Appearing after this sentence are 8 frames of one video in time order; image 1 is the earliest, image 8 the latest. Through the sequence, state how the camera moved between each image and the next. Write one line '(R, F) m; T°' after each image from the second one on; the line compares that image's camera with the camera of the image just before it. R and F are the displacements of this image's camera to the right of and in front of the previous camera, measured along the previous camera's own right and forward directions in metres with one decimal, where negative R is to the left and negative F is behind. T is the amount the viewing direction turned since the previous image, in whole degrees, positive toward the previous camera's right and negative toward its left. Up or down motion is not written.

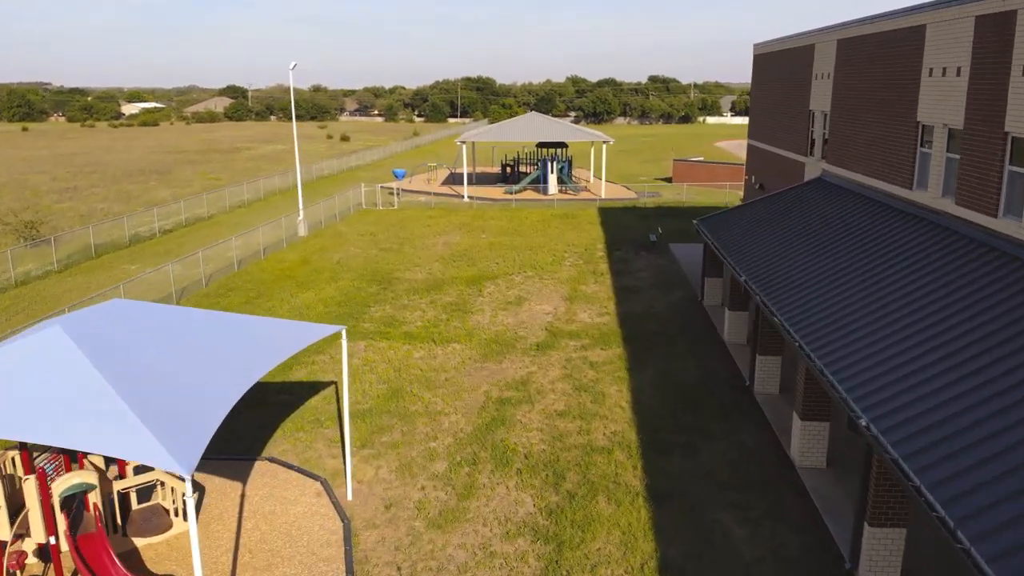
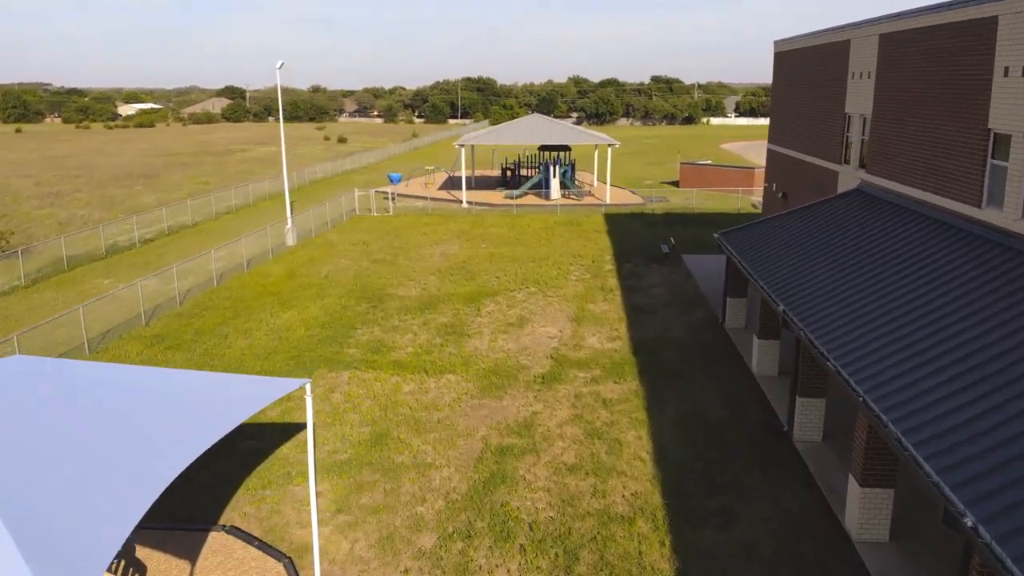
(0.0, +1.9) m; 0°
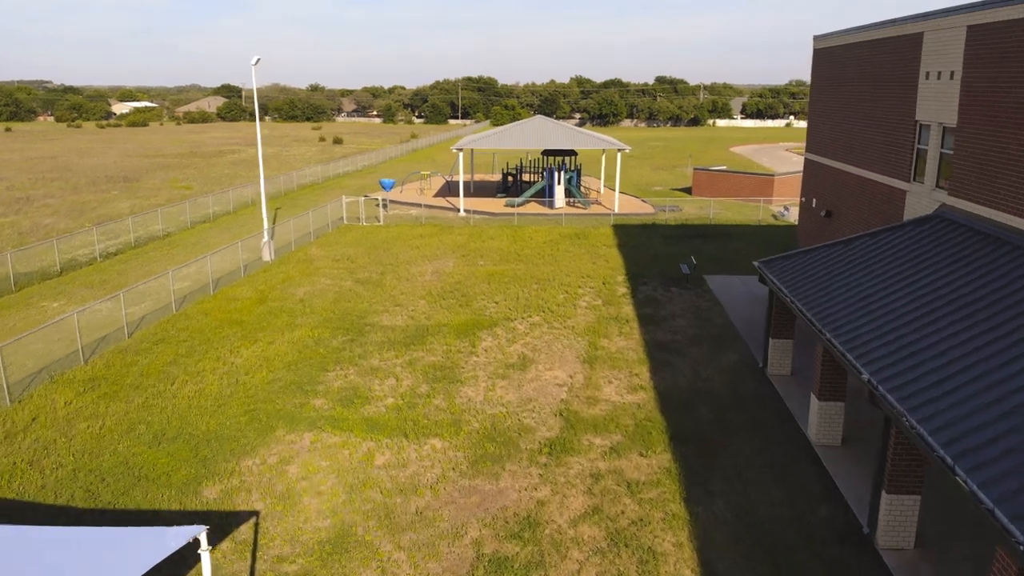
(0.0, +3.0) m; 0°
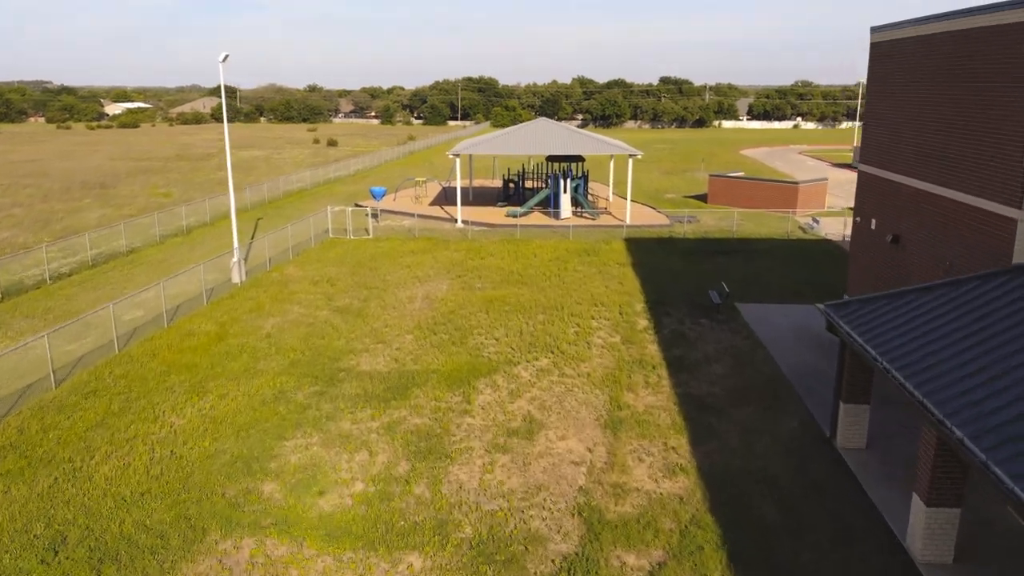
(0.0, +3.2) m; 0°
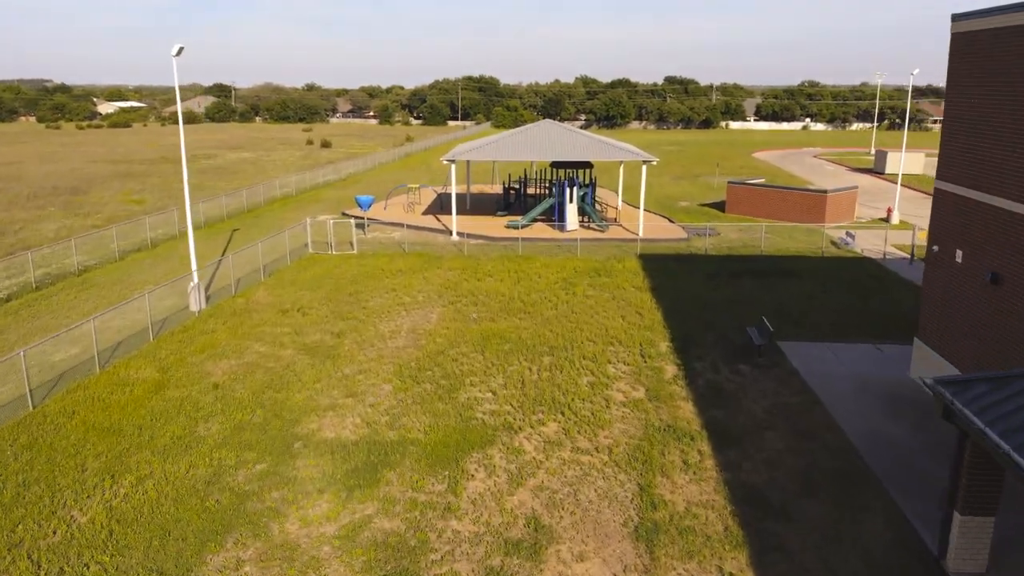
(0.0, +3.3) m; 0°
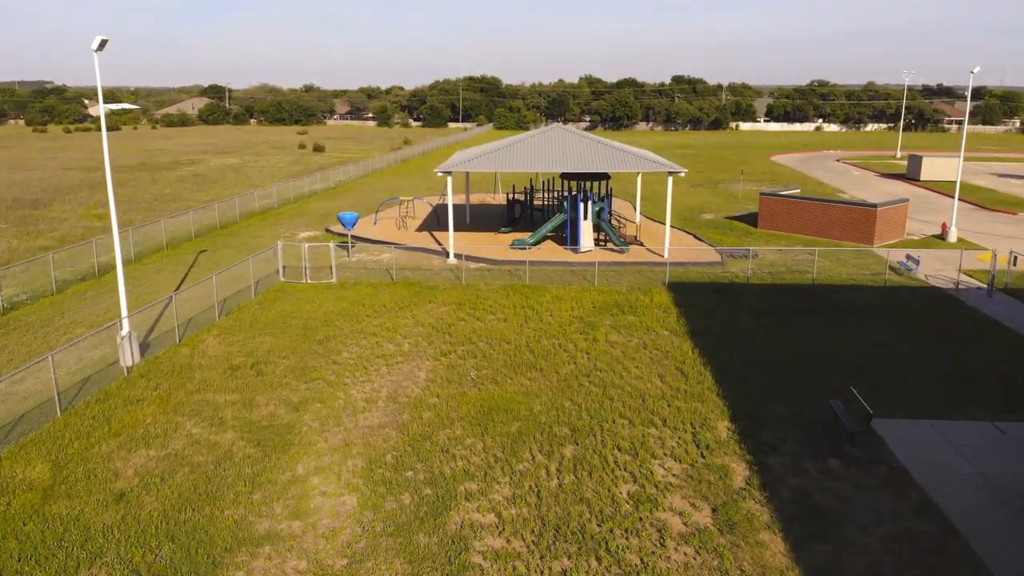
(-0.1, +4.2) m; 0°
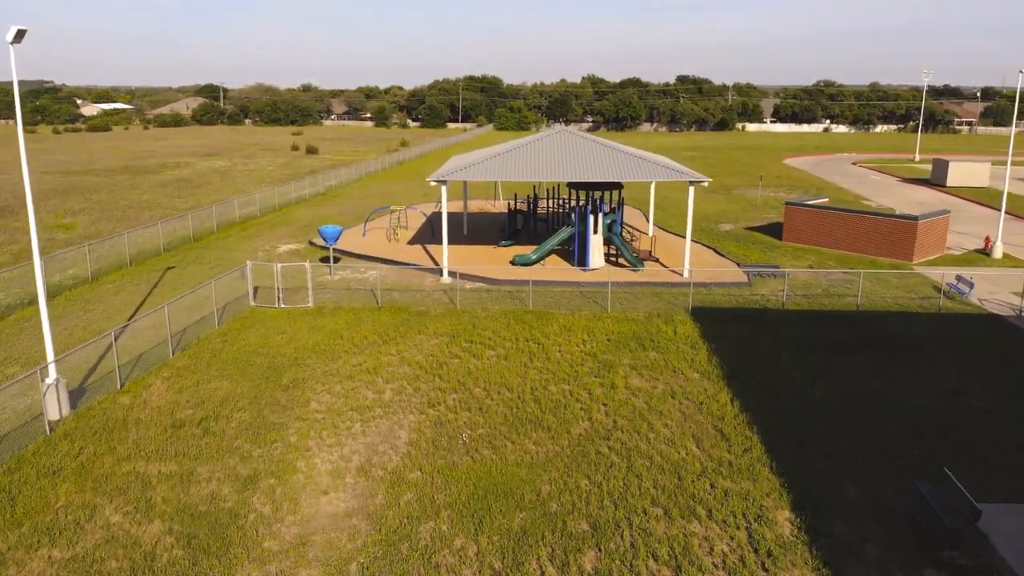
(0.0, +2.9) m; 0°
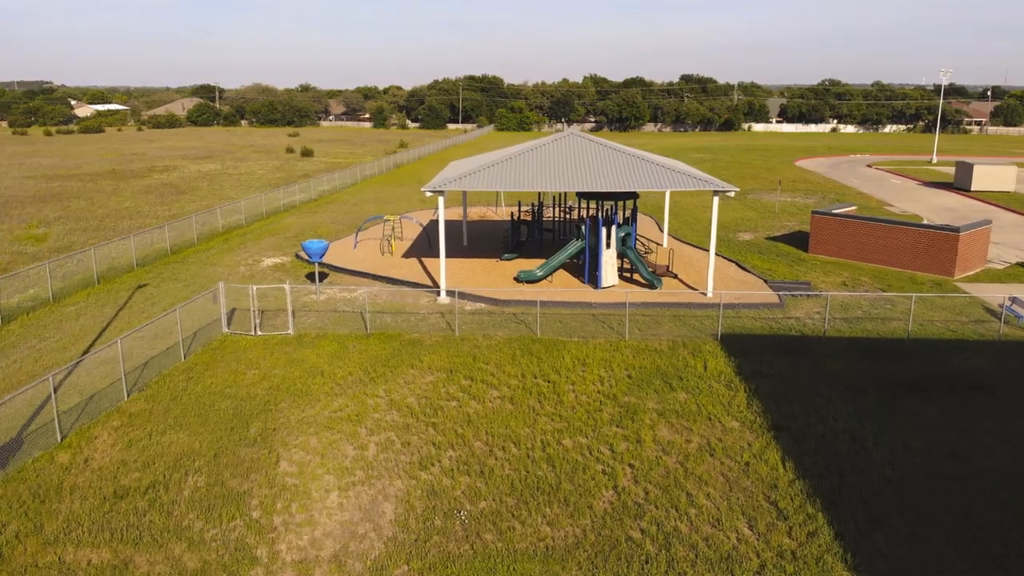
(-0.1, +2.3) m; 0°
